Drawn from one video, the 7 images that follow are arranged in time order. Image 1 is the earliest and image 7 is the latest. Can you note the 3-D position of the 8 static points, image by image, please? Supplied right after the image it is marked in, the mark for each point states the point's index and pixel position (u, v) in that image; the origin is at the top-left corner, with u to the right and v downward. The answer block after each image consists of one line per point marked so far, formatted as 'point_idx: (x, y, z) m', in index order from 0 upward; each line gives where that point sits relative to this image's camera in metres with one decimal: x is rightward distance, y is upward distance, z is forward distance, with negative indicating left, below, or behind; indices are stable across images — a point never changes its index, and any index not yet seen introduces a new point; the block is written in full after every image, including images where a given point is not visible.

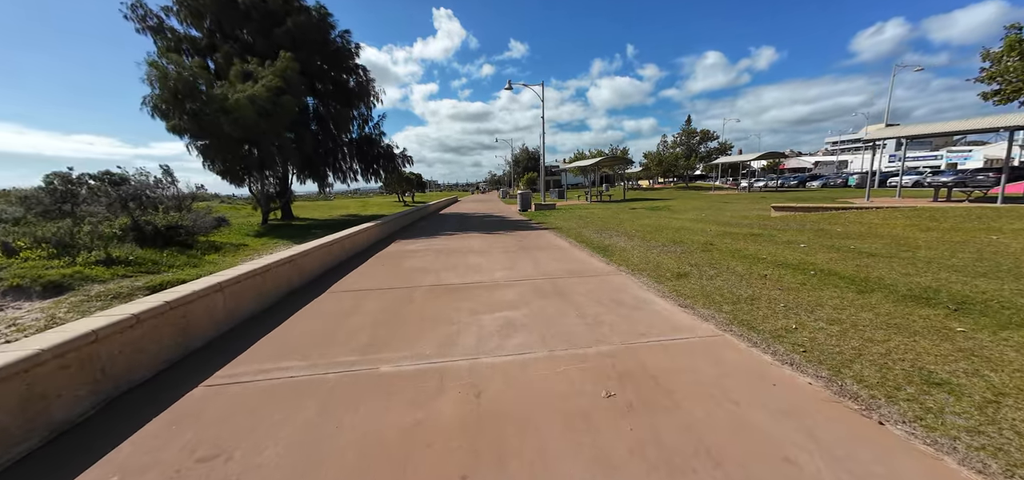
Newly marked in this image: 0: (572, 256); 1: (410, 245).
0: (+1.4, -0.3, +8.3) m
1: (-2.9, -0.1, +10.1) m
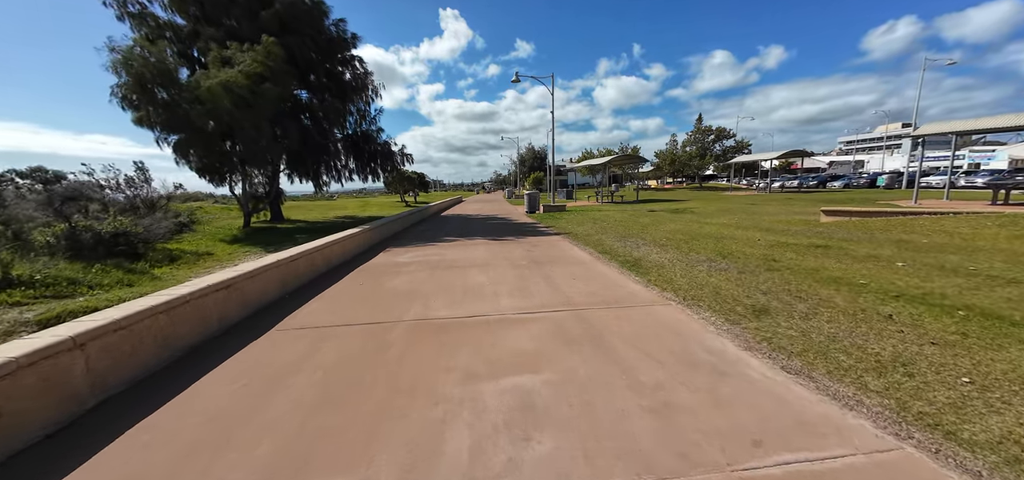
0: (+1.6, -0.6, +6.7) m
1: (-2.7, -0.4, +8.5) m
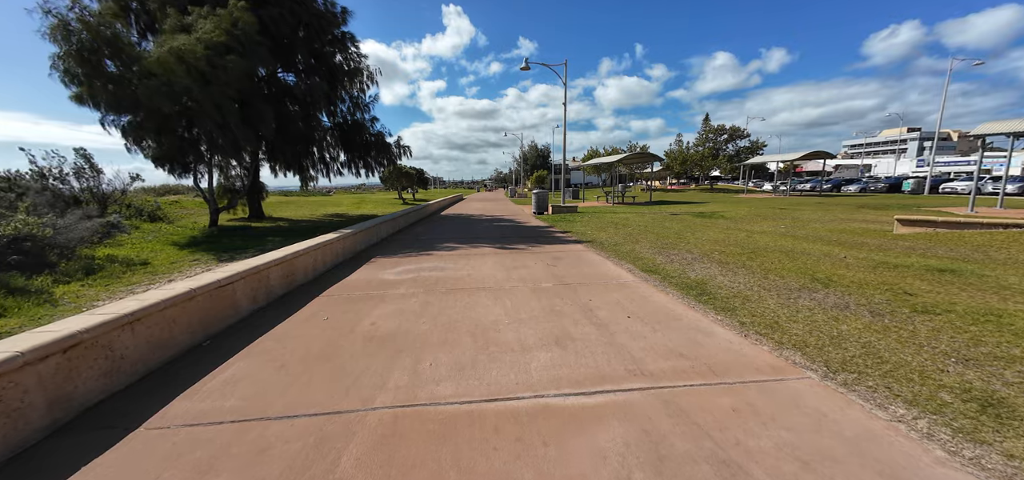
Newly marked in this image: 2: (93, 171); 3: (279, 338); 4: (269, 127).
0: (+1.9, -0.8, +4.8) m
1: (-2.3, -0.6, +6.6) m
2: (-13.7, +2.3, +11.7) m
3: (-2.5, -1.1, +3.8) m
4: (-8.3, +3.8, +12.0) m
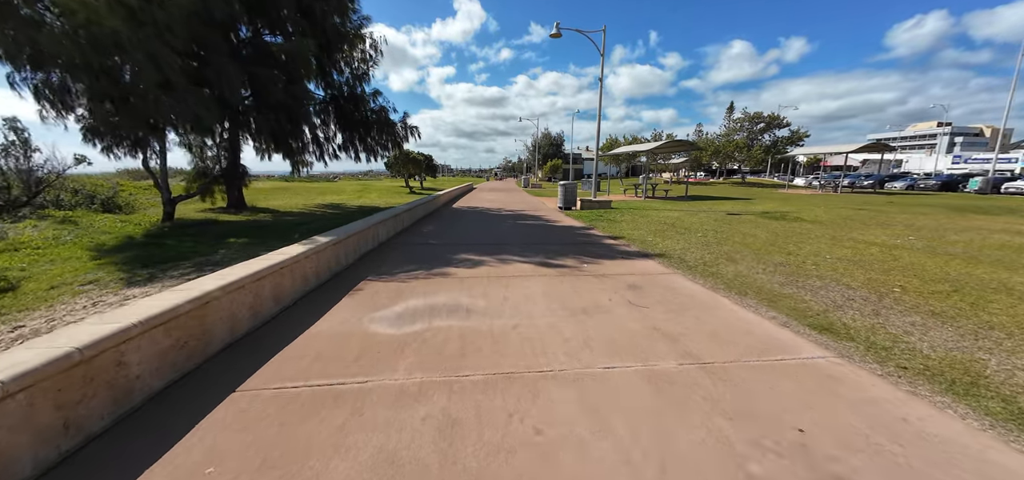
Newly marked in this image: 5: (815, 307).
0: (+2.7, -1.2, +2.2) m
1: (-1.5, -0.8, +4.1) m
2: (-12.8, +2.4, +9.2) m
3: (-1.8, -1.4, +1.3) m
4: (-7.3, +3.8, +9.5) m
5: (+3.7, -0.8, +4.3) m
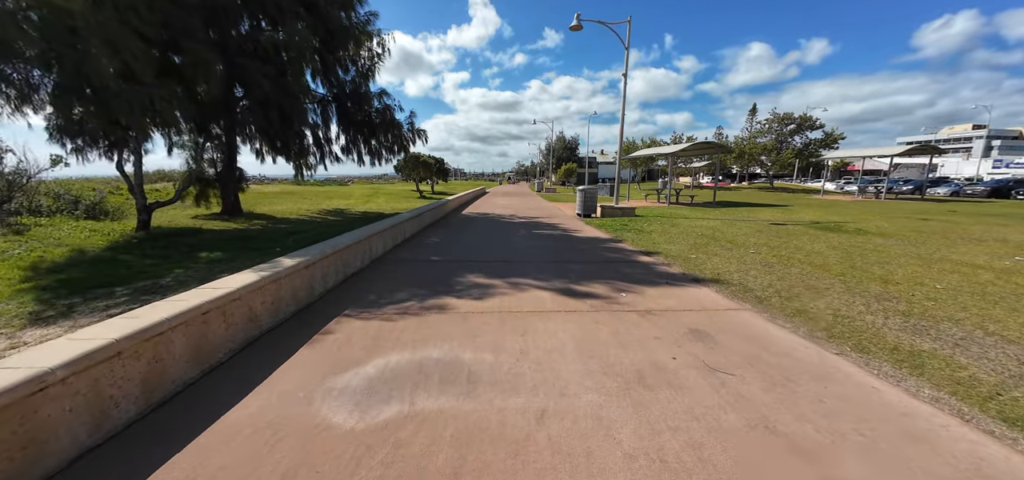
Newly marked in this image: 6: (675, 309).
0: (+2.8, -1.5, +0.8) m
1: (-1.3, -1.1, +2.8) m
2: (-12.4, +2.2, +8.4) m
3: (-1.7, -1.6, +0.1) m
4: (-6.9, +3.6, +8.5) m
5: (+3.9, -1.1, +2.9) m
6: (+2.0, -0.8, +4.4) m
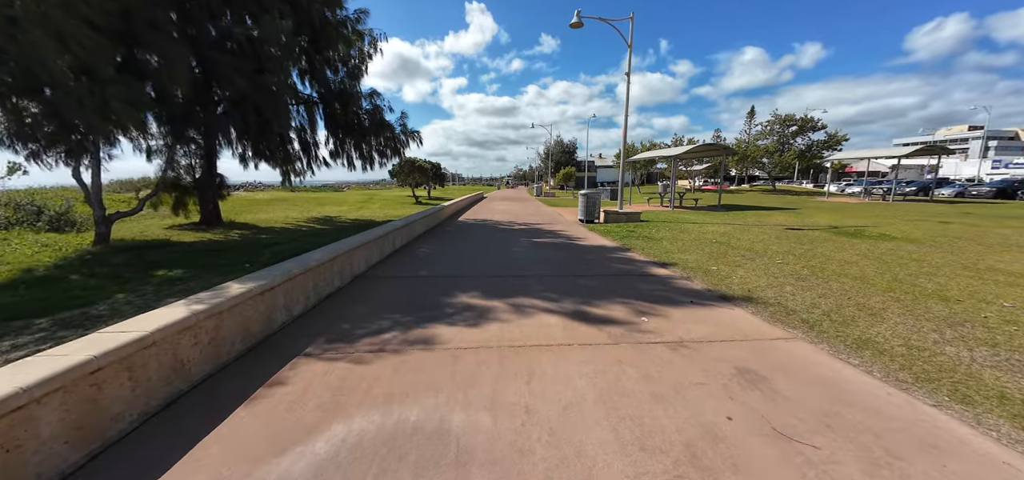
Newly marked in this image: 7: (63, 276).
0: (+2.8, -1.6, +0.1) m
1: (-1.3, -1.3, +2.1) m
2: (-12.4, +1.9, +7.7) m
3: (-1.7, -1.8, -0.7) m
4: (-6.9, +3.3, +7.7) m
5: (+3.9, -1.3, +2.1) m
6: (+2.1, -1.0, +3.7) m
7: (-6.9, -0.5, +5.5) m
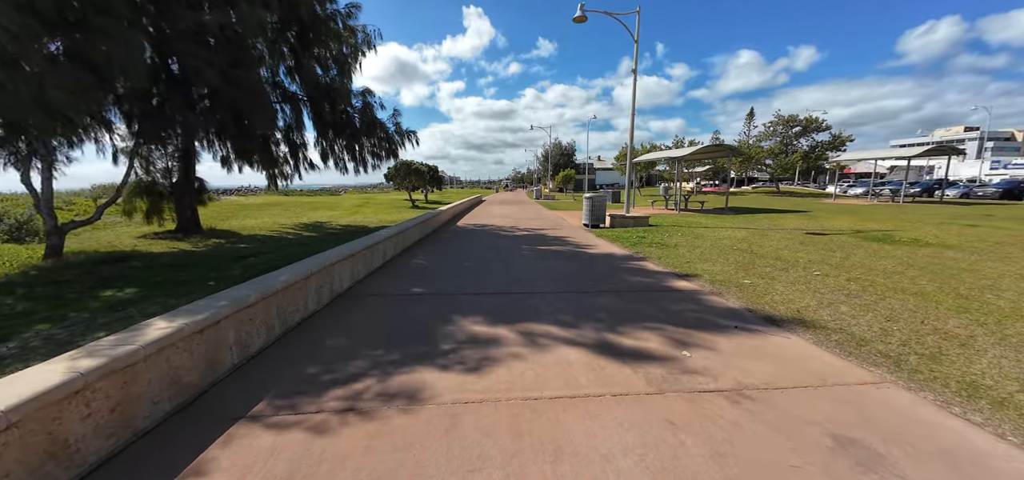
0: (+3.0, -1.7, -0.7) m
1: (-1.2, -1.4, +1.3) m
2: (-12.3, +1.6, +6.8) m
3: (-1.5, -1.9, -1.5) m
4: (-6.9, +3.0, +6.9) m
5: (+4.0, -1.4, +1.4) m
6: (+2.2, -1.1, +2.9) m
7: (-6.8, -0.7, +4.7) m
